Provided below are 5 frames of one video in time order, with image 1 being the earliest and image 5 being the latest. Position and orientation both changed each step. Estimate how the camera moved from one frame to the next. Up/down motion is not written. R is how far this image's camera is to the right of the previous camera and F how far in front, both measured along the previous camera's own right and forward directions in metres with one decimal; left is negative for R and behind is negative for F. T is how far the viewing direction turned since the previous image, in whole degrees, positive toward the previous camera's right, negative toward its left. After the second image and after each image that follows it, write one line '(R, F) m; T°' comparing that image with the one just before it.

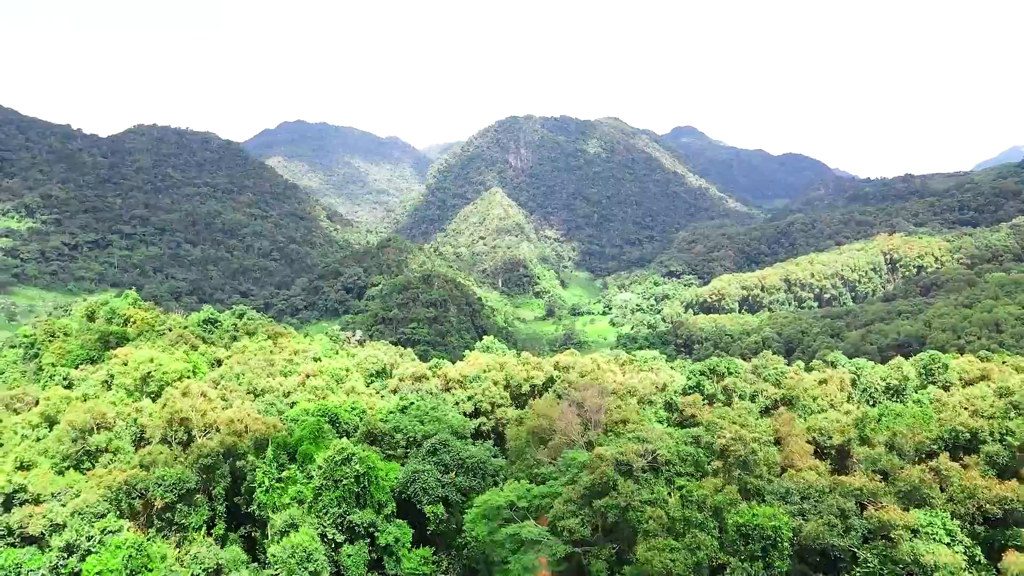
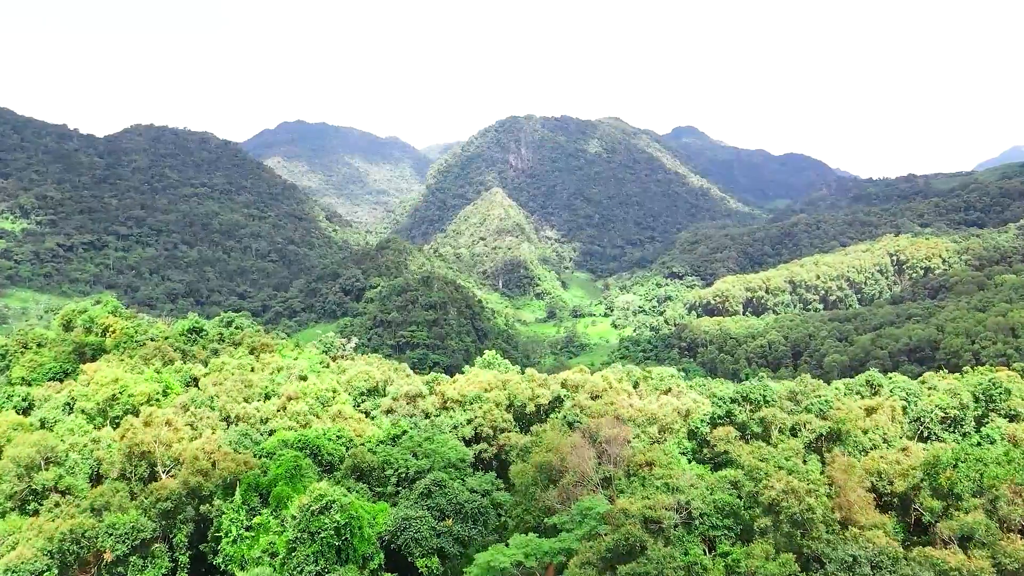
(-0.1, +1.4) m; 0°
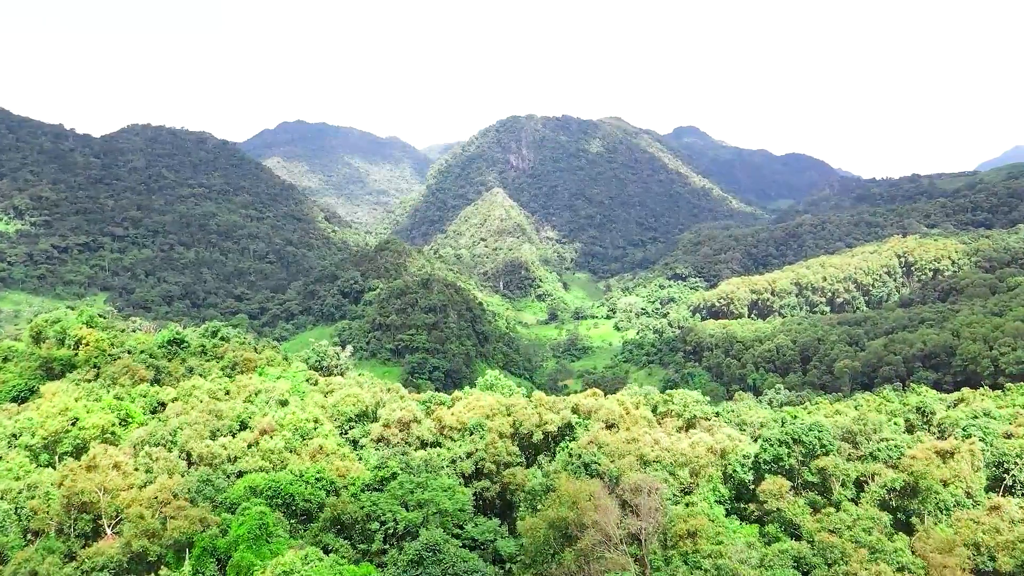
(-0.1, +1.6) m; 0°
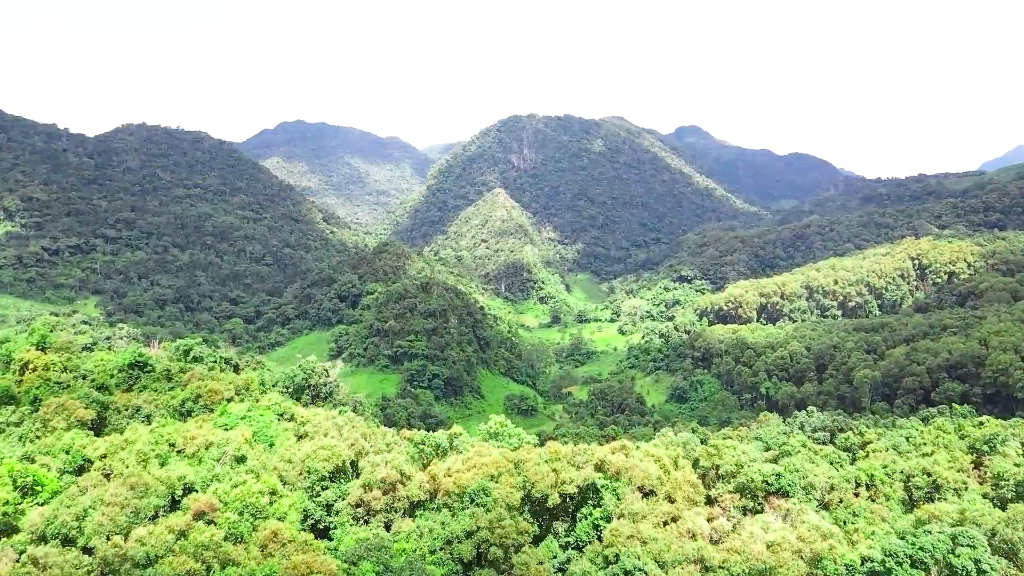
(-0.2, +2.6) m; 0°
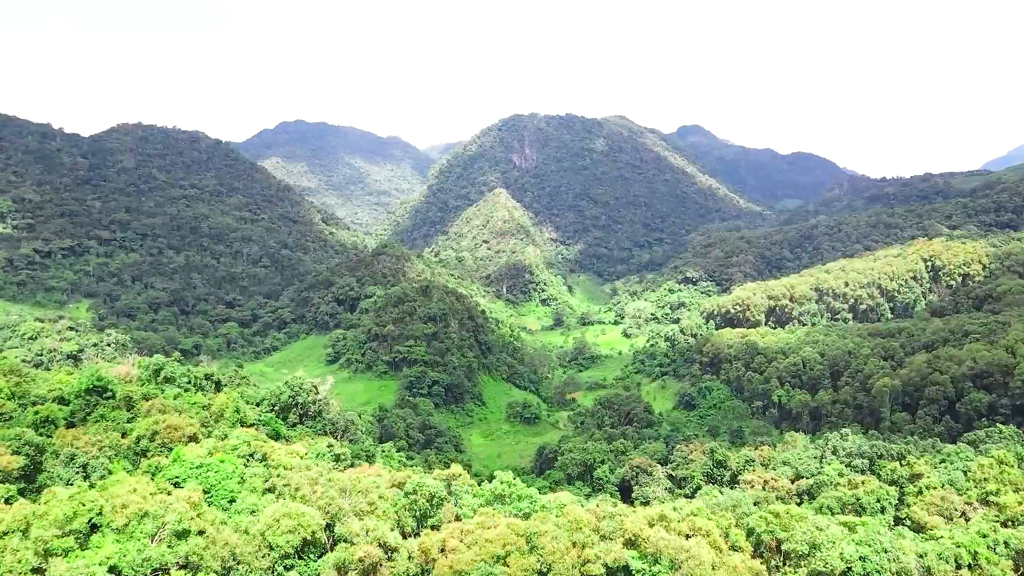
(-0.2, +2.3) m; 0°
